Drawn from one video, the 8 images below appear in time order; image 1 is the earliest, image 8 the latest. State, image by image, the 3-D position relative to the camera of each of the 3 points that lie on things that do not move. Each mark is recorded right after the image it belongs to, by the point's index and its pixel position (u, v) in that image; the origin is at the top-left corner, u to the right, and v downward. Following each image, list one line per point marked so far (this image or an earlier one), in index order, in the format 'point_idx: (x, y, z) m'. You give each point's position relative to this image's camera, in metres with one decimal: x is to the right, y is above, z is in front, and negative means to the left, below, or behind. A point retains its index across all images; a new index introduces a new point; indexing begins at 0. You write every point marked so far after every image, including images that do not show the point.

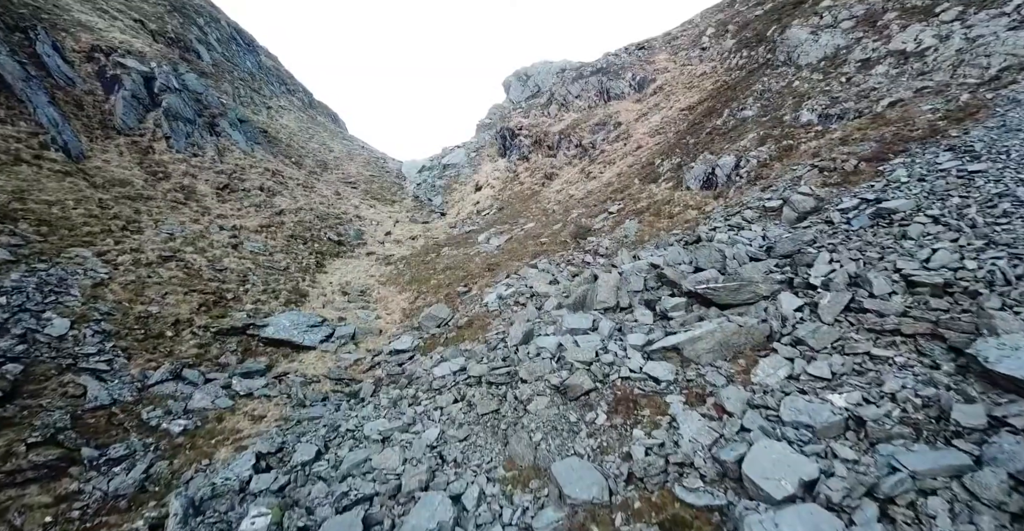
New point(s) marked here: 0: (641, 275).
0: (+4.8, -0.4, +15.8) m
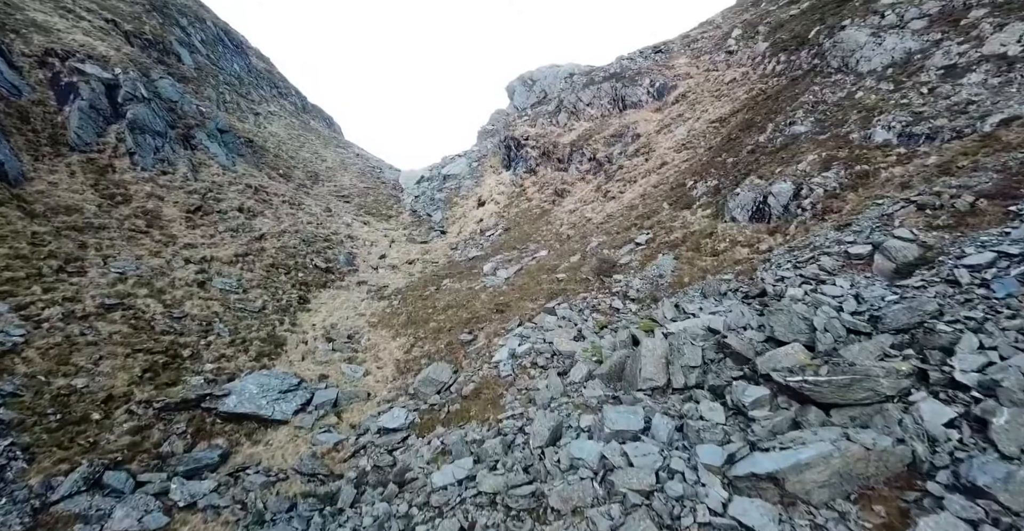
0: (+5.4, -2.2, +12.4) m
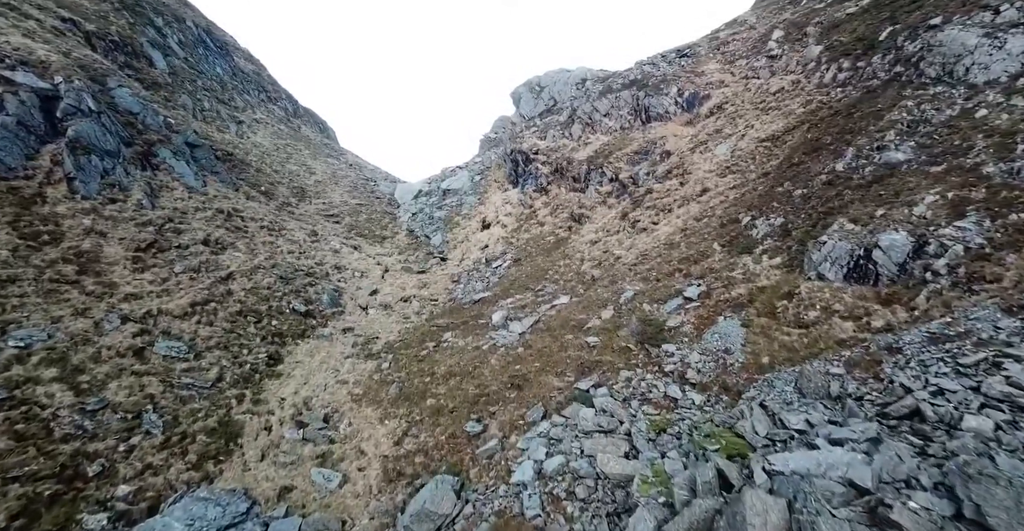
0: (+6.1, -4.6, +8.1) m
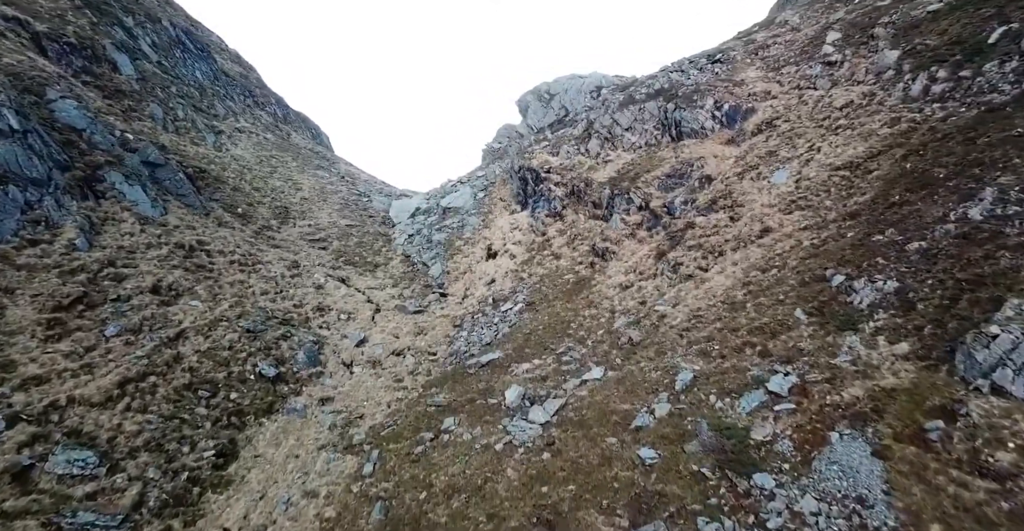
0: (+6.8, -7.0, +3.5) m
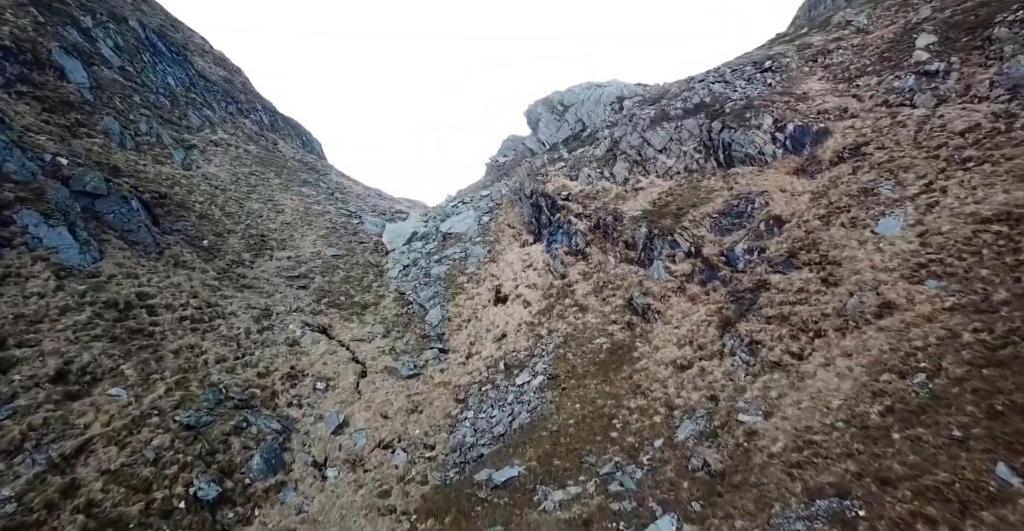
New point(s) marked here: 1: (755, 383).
0: (+7.7, -9.8, -1.8) m
1: (+8.3, -3.9, +14.5) m
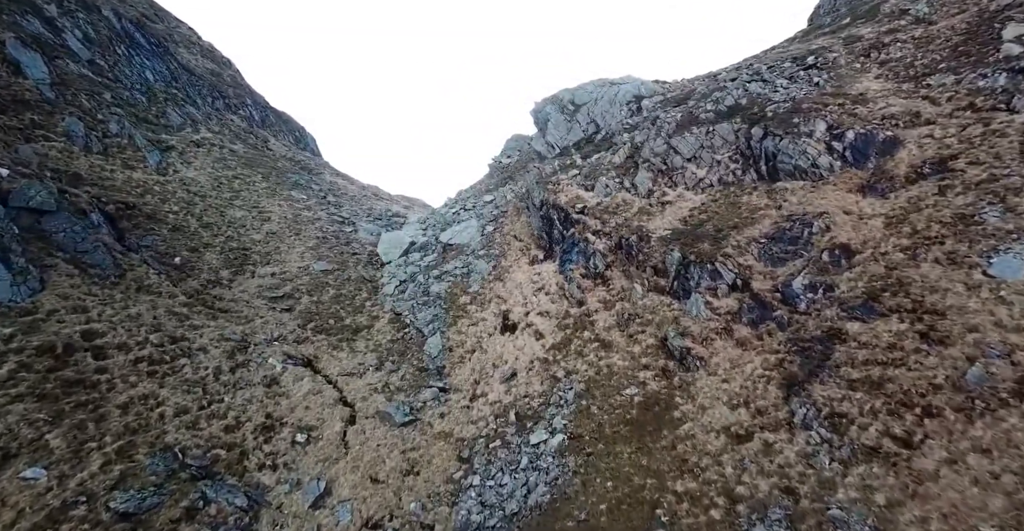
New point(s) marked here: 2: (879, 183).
0: (+8.3, -11.5, -5.1) m
1: (+8.8, -5.4, +11.2) m
2: (+15.4, +3.4, +17.2) m
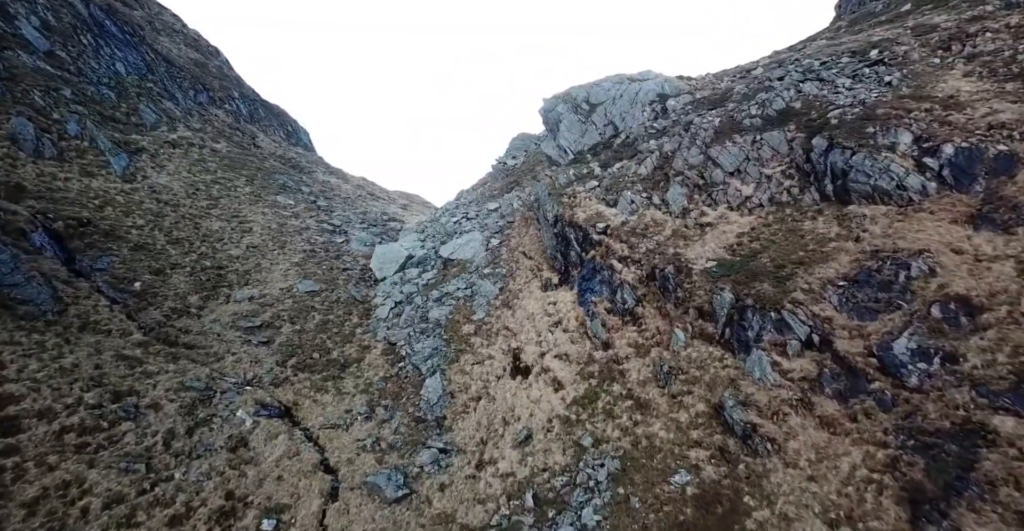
0: (+8.9, -13.5, -8.8) m
1: (+9.4, -7.3, +7.4) m
2: (+16.0, +1.6, +13.4) m
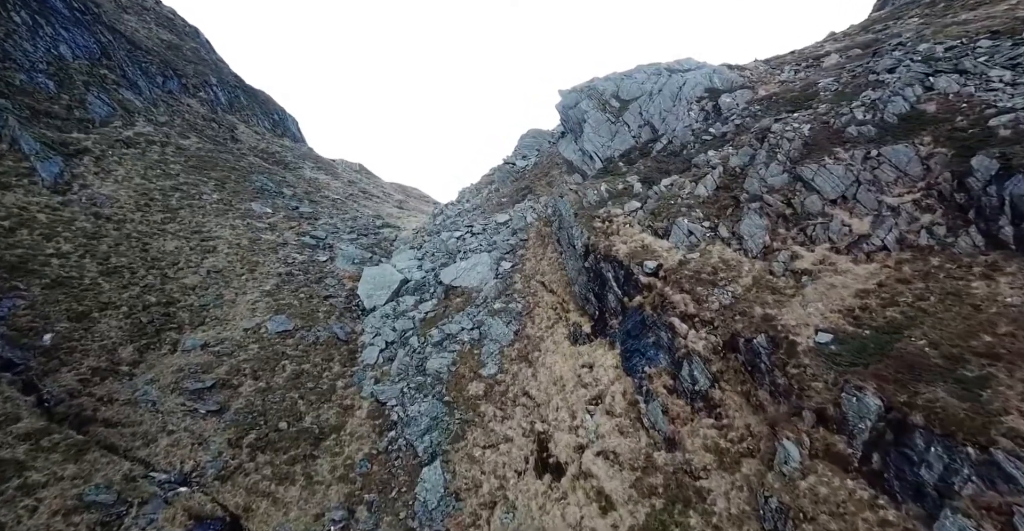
0: (+9.9, -16.5, -14.4) m
1: (+10.5, -9.9, +1.7) m
2: (+17.0, -0.9, +7.4) m
